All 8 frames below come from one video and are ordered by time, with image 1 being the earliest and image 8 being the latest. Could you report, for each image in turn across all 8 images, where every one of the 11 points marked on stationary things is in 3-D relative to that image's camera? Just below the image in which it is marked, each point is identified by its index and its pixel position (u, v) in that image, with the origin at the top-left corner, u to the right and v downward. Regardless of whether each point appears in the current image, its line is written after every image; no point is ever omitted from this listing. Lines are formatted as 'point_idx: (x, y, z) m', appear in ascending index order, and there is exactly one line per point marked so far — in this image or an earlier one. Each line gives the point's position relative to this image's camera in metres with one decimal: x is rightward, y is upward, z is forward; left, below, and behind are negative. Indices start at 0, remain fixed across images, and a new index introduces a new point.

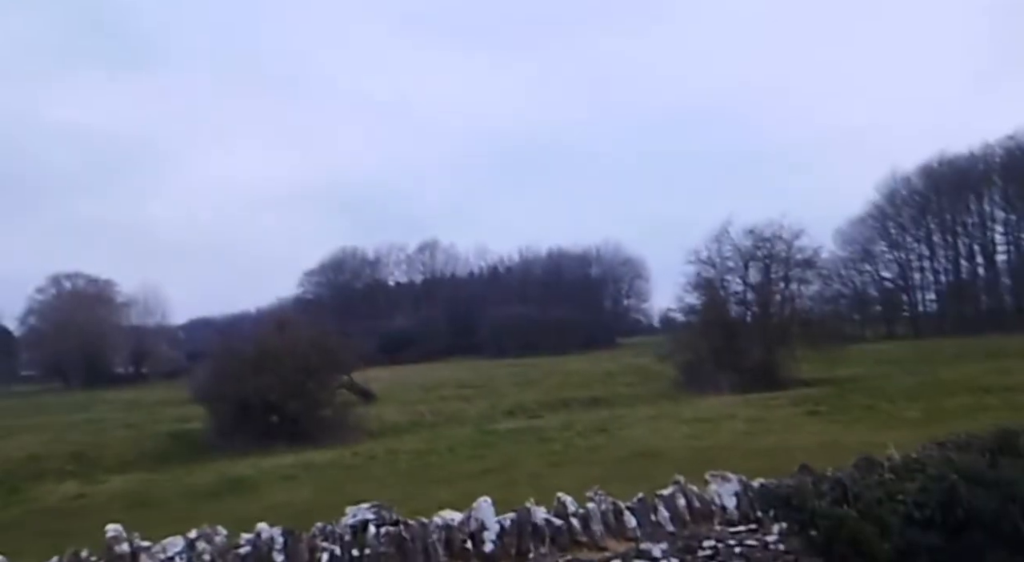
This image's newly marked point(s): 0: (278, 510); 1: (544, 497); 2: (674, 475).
0: (-4.0, -3.9, +17.2) m
1: (+0.5, -3.2, +15.0) m
2: (+2.6, -3.0, +15.7) m
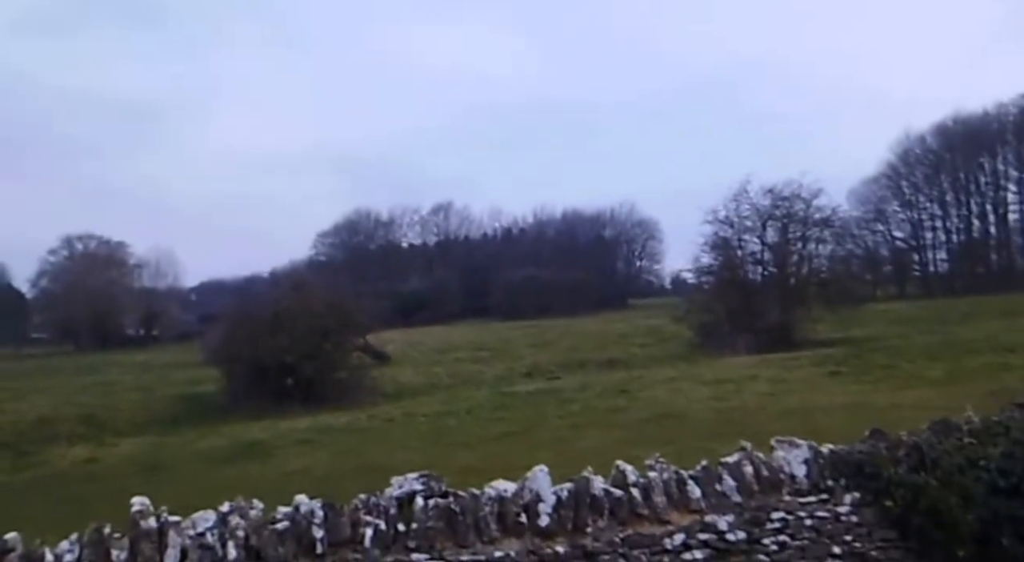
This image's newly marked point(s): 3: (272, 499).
0: (-3.6, -3.3, +17.0) m
1: (+0.8, -2.6, +14.8) m
2: (+2.9, -2.4, +15.5) m
3: (-3.4, -3.2, +14.8) m
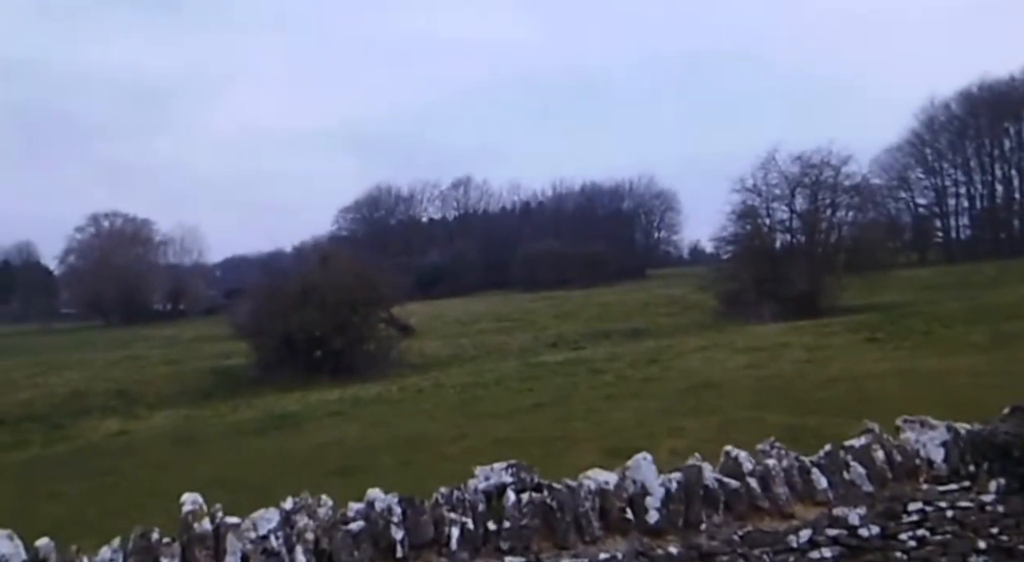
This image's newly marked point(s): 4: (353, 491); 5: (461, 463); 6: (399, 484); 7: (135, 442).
0: (-3.0, -2.8, +16.7) m
1: (+1.4, -2.2, +14.3) m
2: (+3.5, -1.9, +15.0) m
3: (-2.9, -2.8, +14.5) m
4: (-2.0, -2.7, +12.7) m
5: (-0.6, -2.5, +13.8) m
6: (-1.3, -2.6, +12.9) m
7: (-7.2, -3.1, +19.0) m
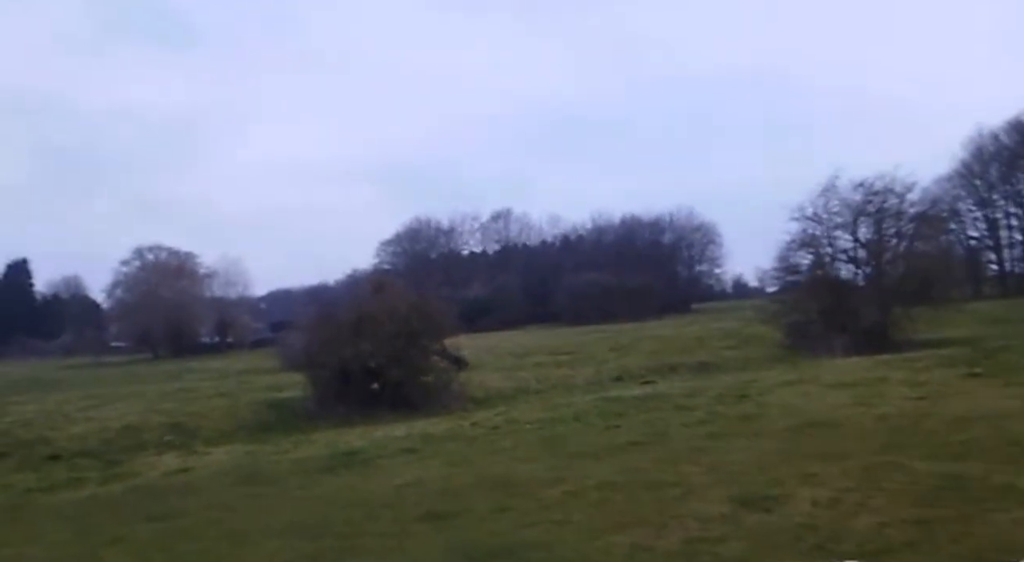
0: (-1.6, -3.2, +15.4) m
1: (+2.7, -2.5, +12.9) m
2: (+4.8, -2.2, +13.5) m
3: (-1.5, -3.1, +13.2) m
4: (-0.7, -3.0, +11.4) m
5: (+0.7, -2.8, +12.4) m
6: (-0.1, -2.9, +11.6) m
7: (-5.6, -3.6, +17.9) m
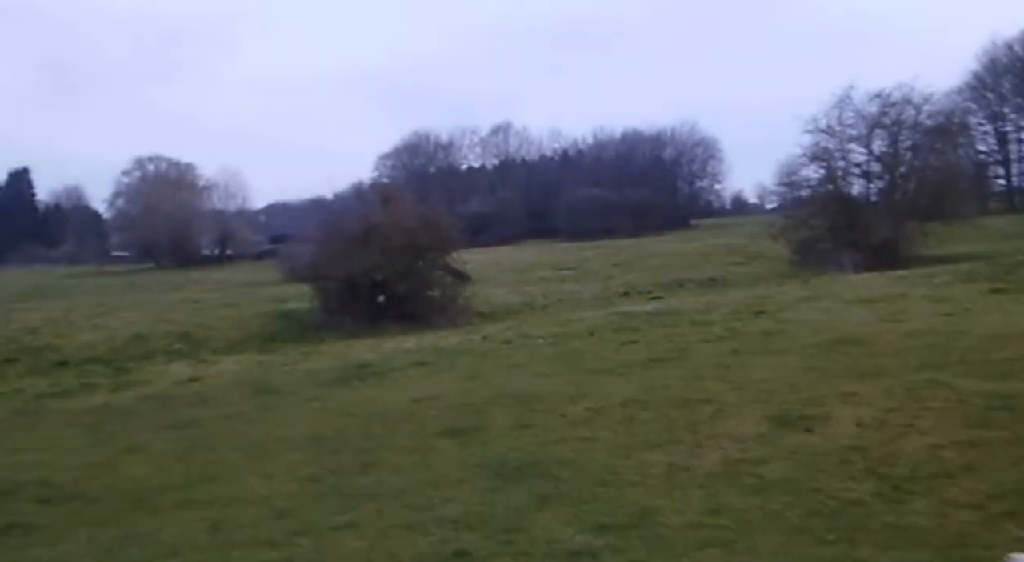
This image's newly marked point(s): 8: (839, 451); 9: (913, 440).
0: (-1.3, -1.8, +15.1) m
1: (+3.0, -1.4, +12.5) m
2: (+5.1, -1.1, +13.1) m
3: (-1.2, -1.9, +12.9) m
4: (-0.4, -2.0, +11.1) m
5: (+1.0, -1.7, +12.1) m
6: (+0.2, -1.9, +11.2) m
7: (-5.4, -1.9, +17.6) m
8: (+3.1, -1.6, +9.4) m
9: (+3.8, -1.5, +9.5) m
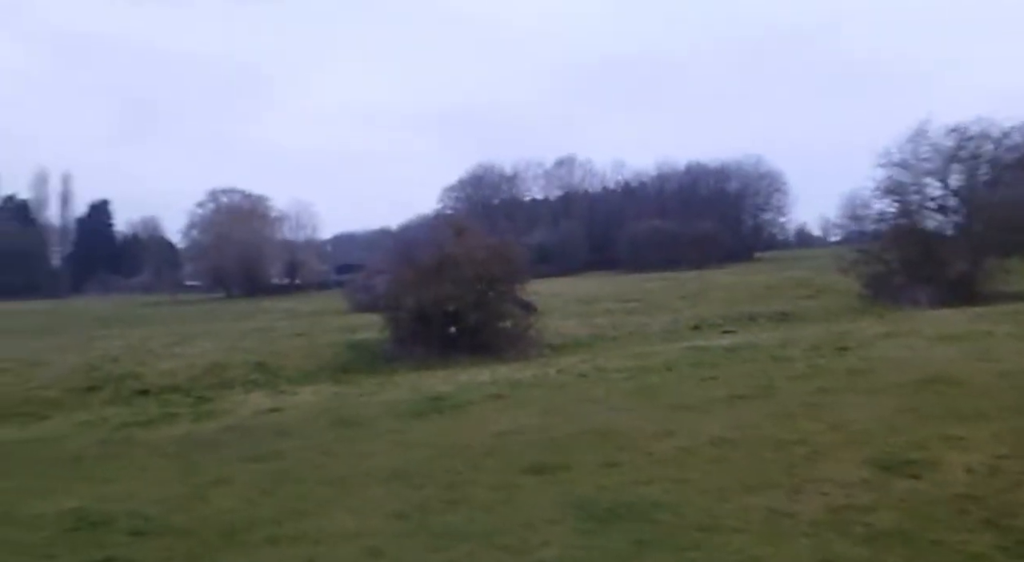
0: (-0.1, -2.3, +14.9) m
1: (+4.1, -1.8, +12.1) m
2: (+6.2, -1.6, +12.5) m
3: (-0.2, -2.4, +12.8) m
4: (+0.5, -2.3, +10.9) m
5: (+2.0, -2.2, +11.8) m
6: (+1.2, -2.3, +11.0) m
7: (-4.0, -2.5, +17.7) m
8: (+3.9, -1.9, +9.0) m
9: (+4.7, -1.9, +9.1) m
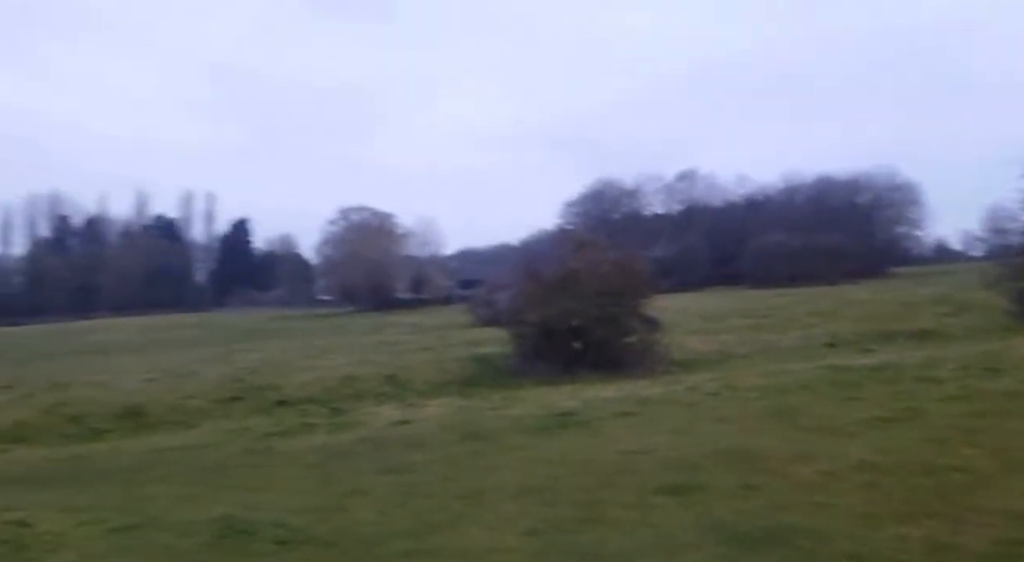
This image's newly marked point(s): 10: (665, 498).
0: (+1.9, -2.5, +14.7) m
1: (+5.7, -2.0, +11.4) m
2: (+7.9, -1.8, +11.5) m
3: (+1.5, -2.5, +12.5) m
4: (+2.0, -2.5, +10.6) m
5: (+3.6, -2.4, +11.3) m
6: (+2.7, -2.4, +10.6) m
7: (-1.7, -2.8, +17.9) m
8: (+5.2, -2.1, +8.3) m
9: (+5.9, -2.0, +8.3) m
10: (+1.8, -2.5, +11.8) m
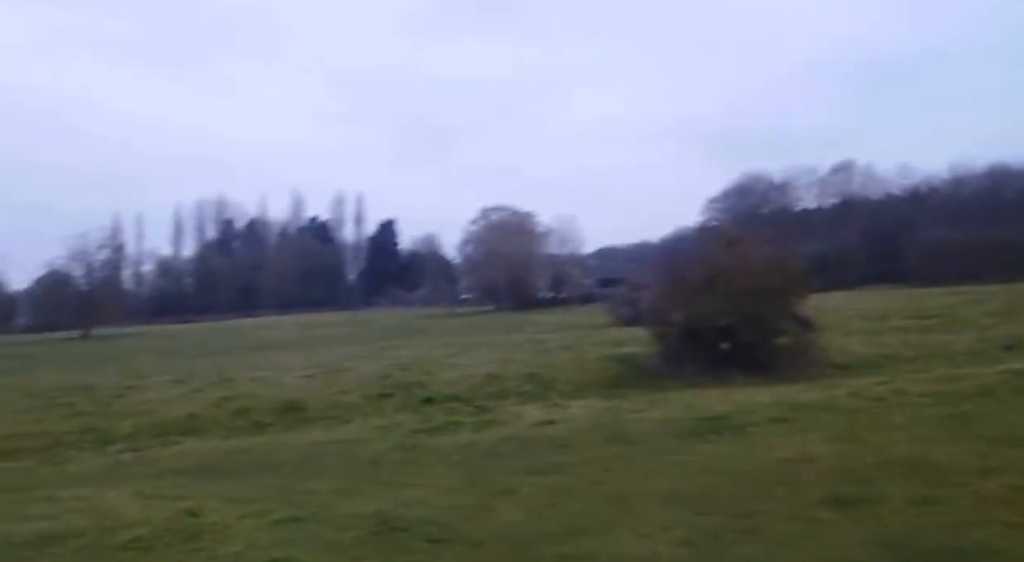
0: (+4.0, -2.5, +14.2) m
1: (+7.3, -2.0, +10.4) m
2: (+9.5, -1.8, +10.3) m
3: (+3.3, -2.6, +12.1) m
4: (+3.5, -2.5, +10.1) m
5: (+5.2, -2.4, +10.6) m
6: (+4.2, -2.5, +10.1) m
7: (+0.9, -2.8, +17.9) m
8: (+6.3, -2.1, +7.5) m
9: (+7.1, -2.0, +7.3) m
10: (+3.5, -2.5, +11.3) m
